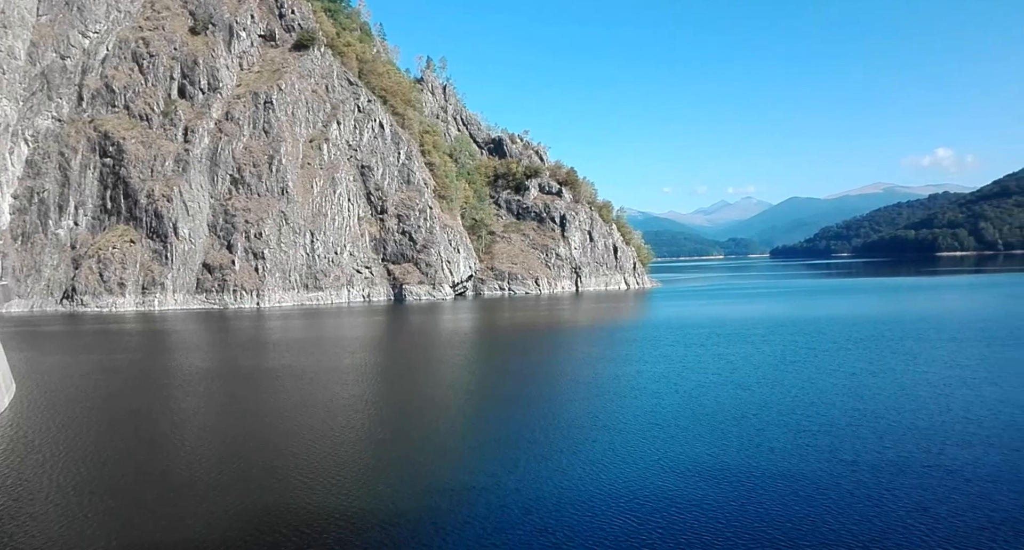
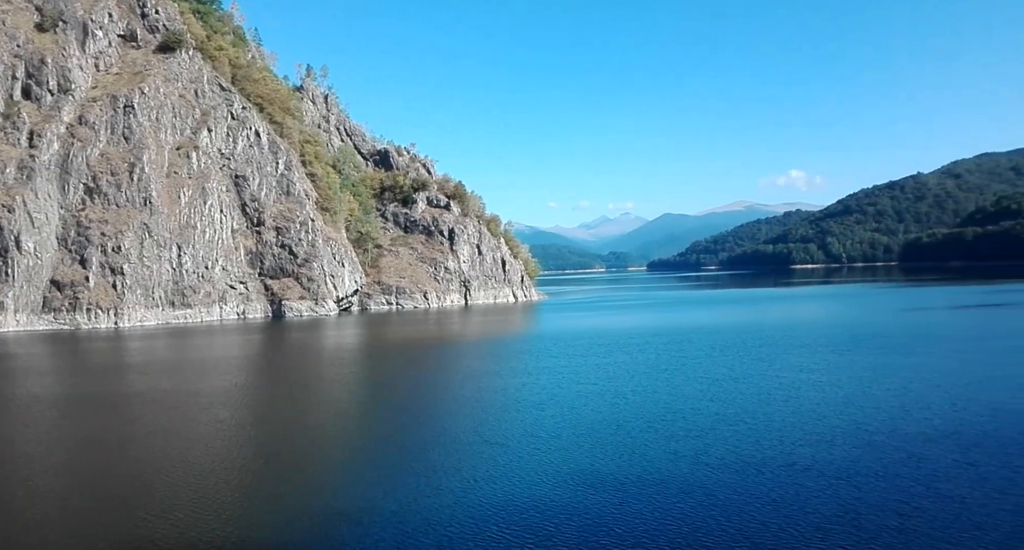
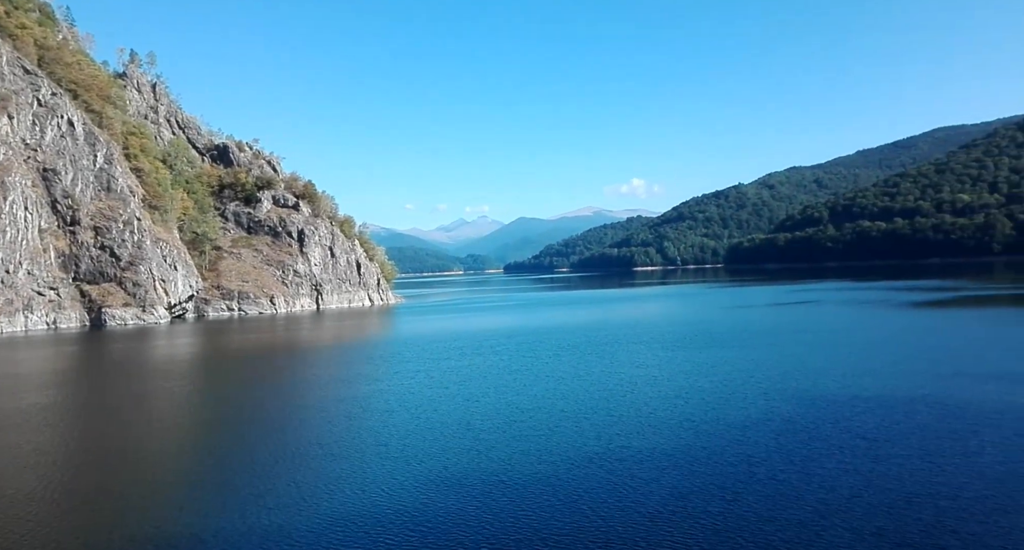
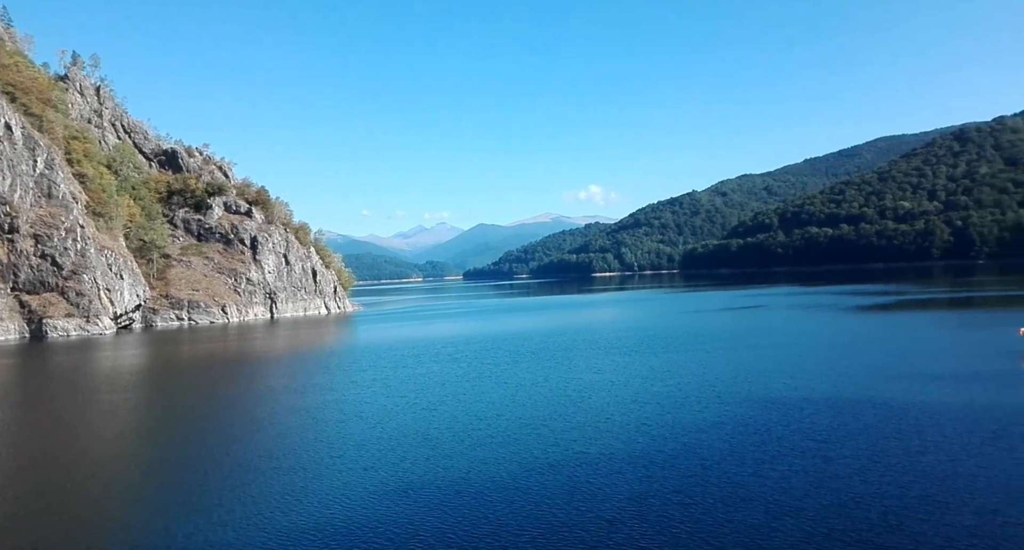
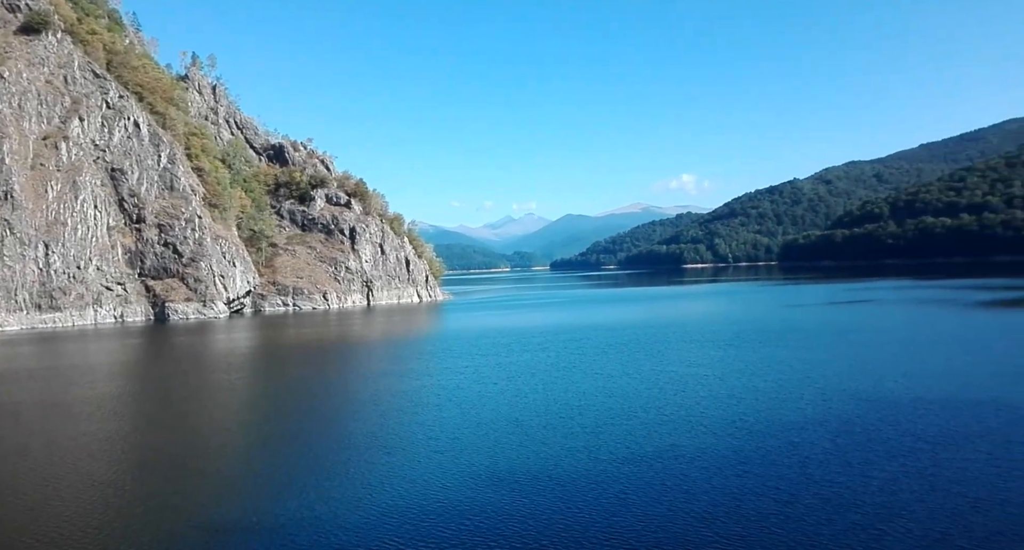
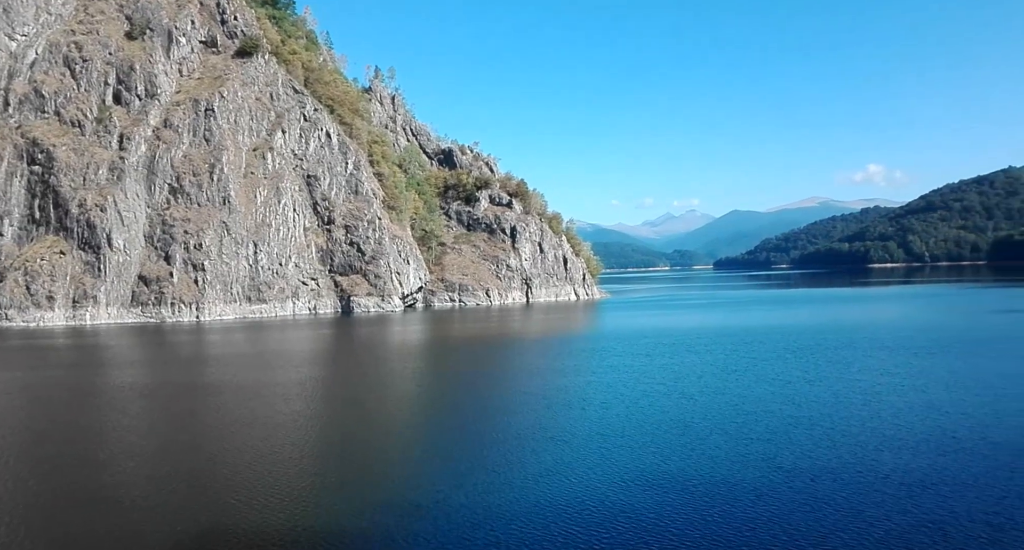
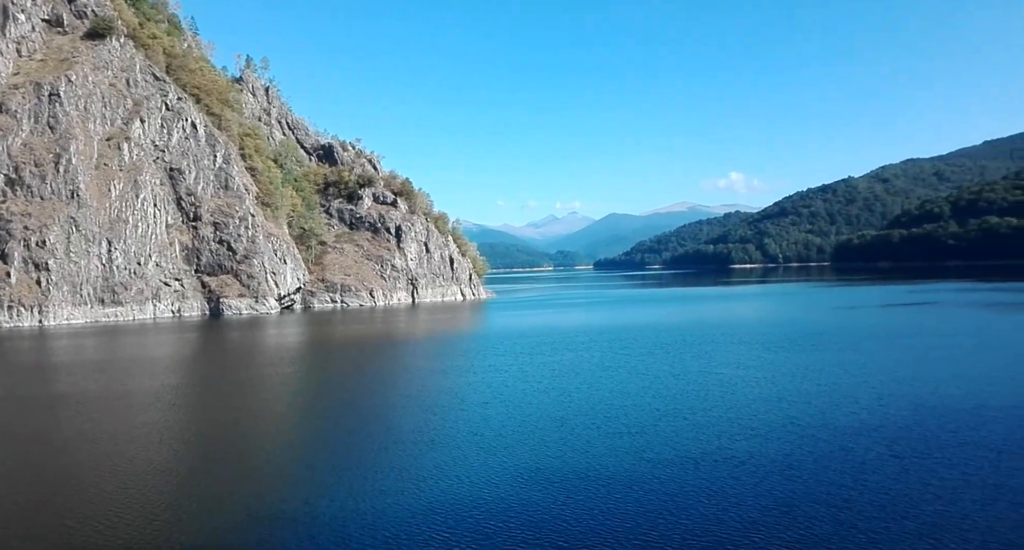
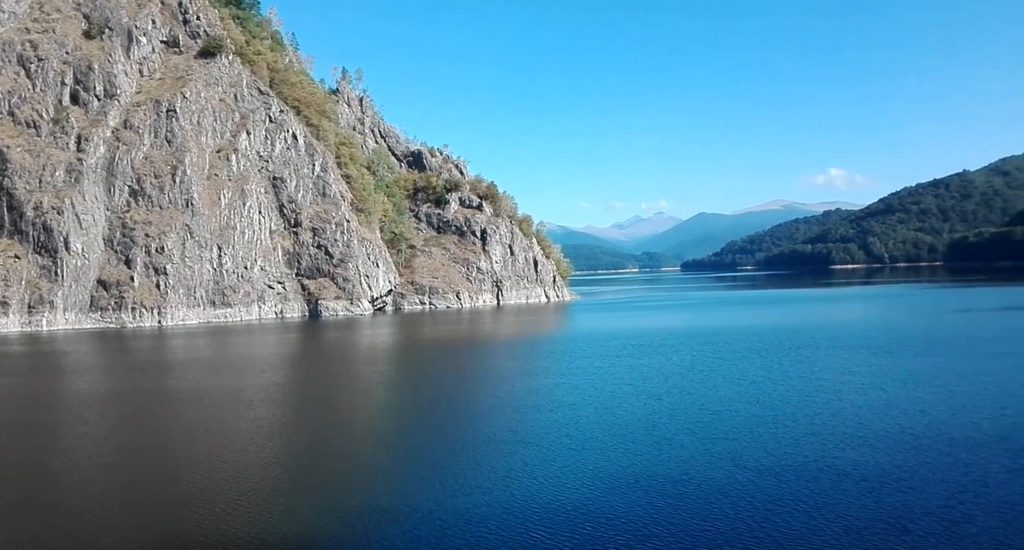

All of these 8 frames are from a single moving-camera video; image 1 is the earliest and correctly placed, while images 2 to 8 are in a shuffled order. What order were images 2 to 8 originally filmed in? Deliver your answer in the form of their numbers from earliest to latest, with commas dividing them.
6, 8, 2, 7, 5, 3, 4
